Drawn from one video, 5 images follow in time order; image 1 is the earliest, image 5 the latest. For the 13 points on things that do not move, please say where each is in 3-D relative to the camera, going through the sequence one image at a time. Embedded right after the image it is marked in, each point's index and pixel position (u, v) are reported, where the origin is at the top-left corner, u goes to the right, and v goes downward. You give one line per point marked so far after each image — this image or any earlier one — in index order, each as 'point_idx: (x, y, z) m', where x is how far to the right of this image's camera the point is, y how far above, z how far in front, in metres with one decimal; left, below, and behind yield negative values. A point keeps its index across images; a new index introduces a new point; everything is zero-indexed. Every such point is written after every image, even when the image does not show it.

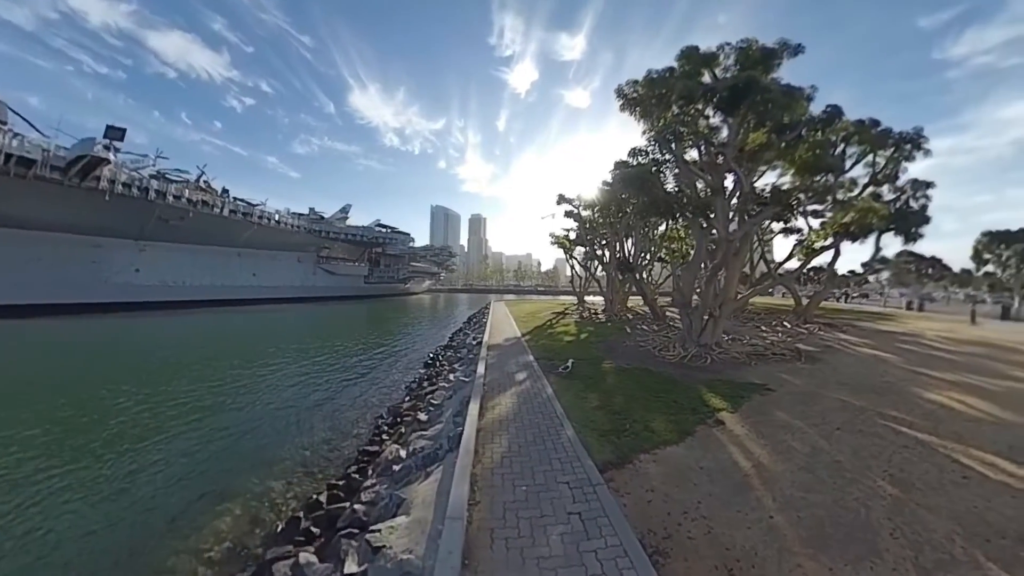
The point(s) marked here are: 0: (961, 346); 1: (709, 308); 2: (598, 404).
0: (+12.7, -1.7, +14.2) m
1: (+4.8, -0.5, +12.6) m
2: (+1.3, -2.0, +8.3) m
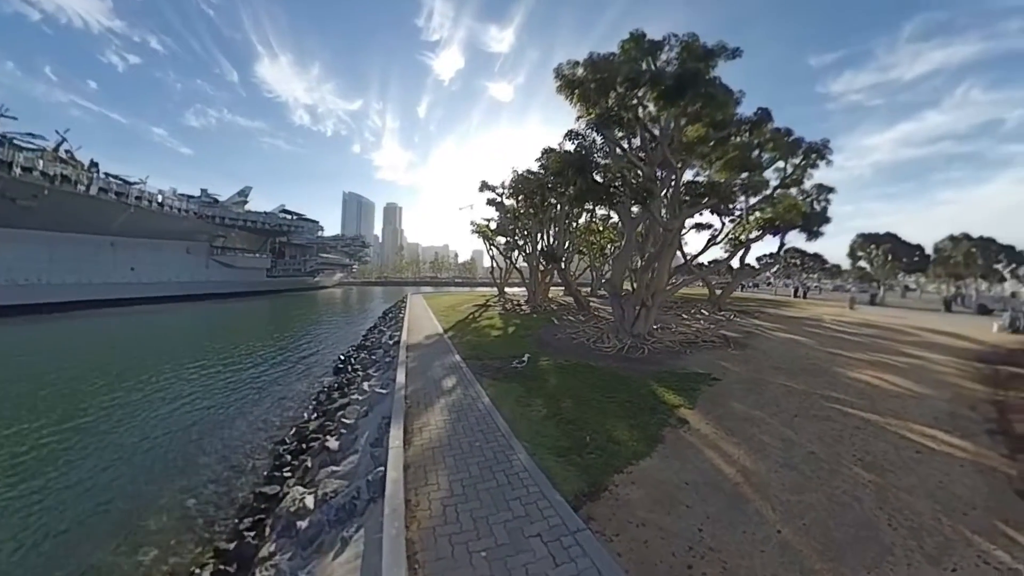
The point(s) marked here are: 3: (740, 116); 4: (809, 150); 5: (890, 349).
0: (+10.7, -1.3, +15.6) m
1: (+3.2, -0.3, +12.6) m
2: (+0.5, -1.8, +7.7) m
3: (+5.5, +3.9, +12.0) m
4: (+8.8, +3.9, +15.0) m
5: (+9.4, -1.6, +12.6) m
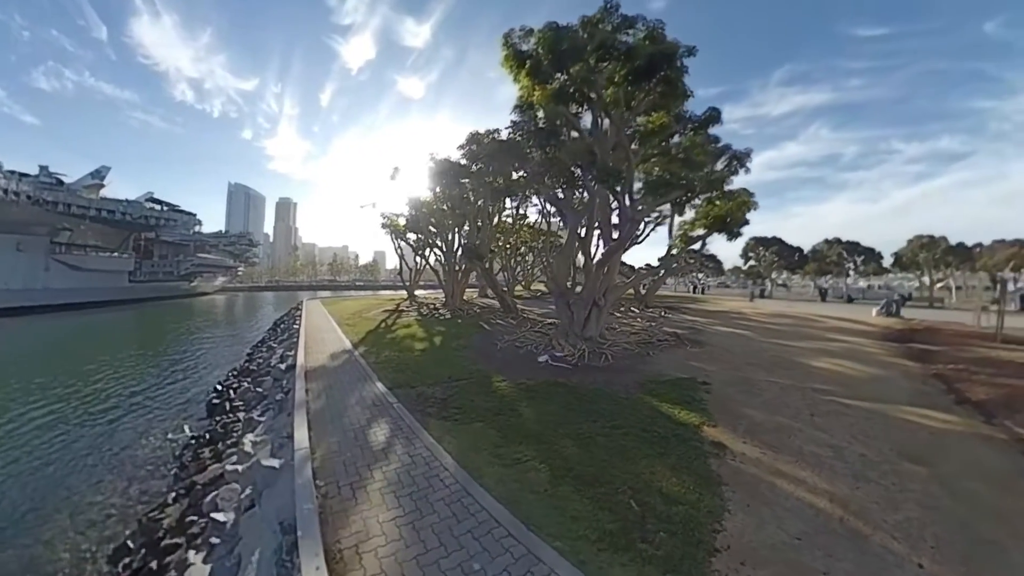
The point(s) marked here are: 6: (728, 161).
0: (+8.5, -1.0, +16.4) m
1: (+1.9, -0.1, +11.9) m
2: (+0.3, -1.6, +6.5) m
3: (+4.1, +4.1, +11.8) m
4: (+6.8, +4.1, +15.5) m
5: (+8.0, -1.3, +13.2) m
6: (+6.6, +3.9, +15.5) m
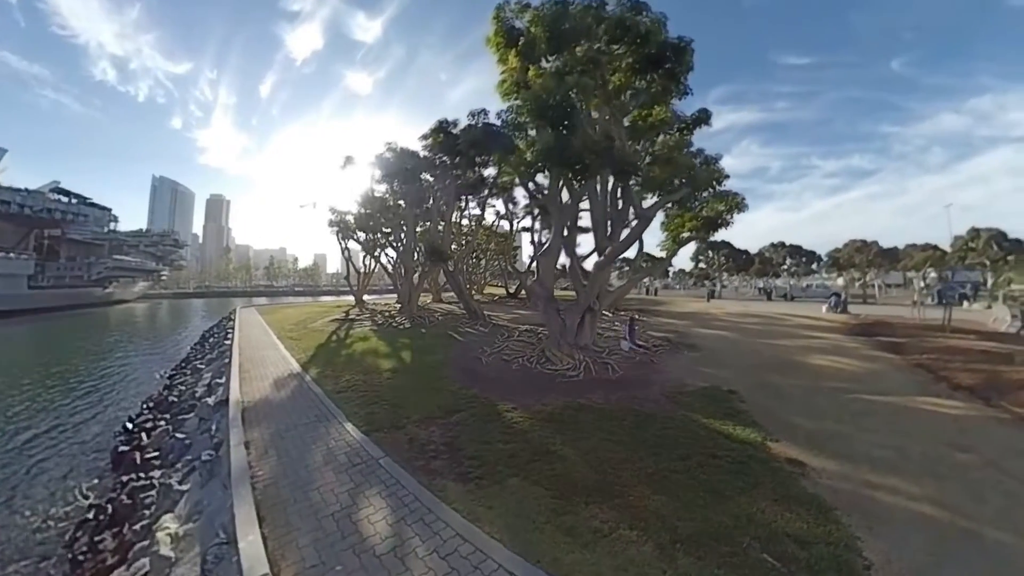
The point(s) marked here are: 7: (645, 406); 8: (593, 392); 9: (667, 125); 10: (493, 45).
0: (+7.6, -1.0, +16.5) m
1: (+1.6, -0.1, +11.2) m
2: (+0.7, -1.6, +5.6) m
3: (+3.8, +4.1, +11.4) m
4: (+5.9, +4.1, +15.4) m
5: (+7.4, -1.3, +13.3) m
6: (+5.8, +3.9, +15.4) m
7: (+1.6, -1.4, +6.5) m
8: (+1.0, -1.5, +7.0) m
9: (+3.1, +3.6, +10.7) m
10: (-0.3, +4.6, +9.7) m
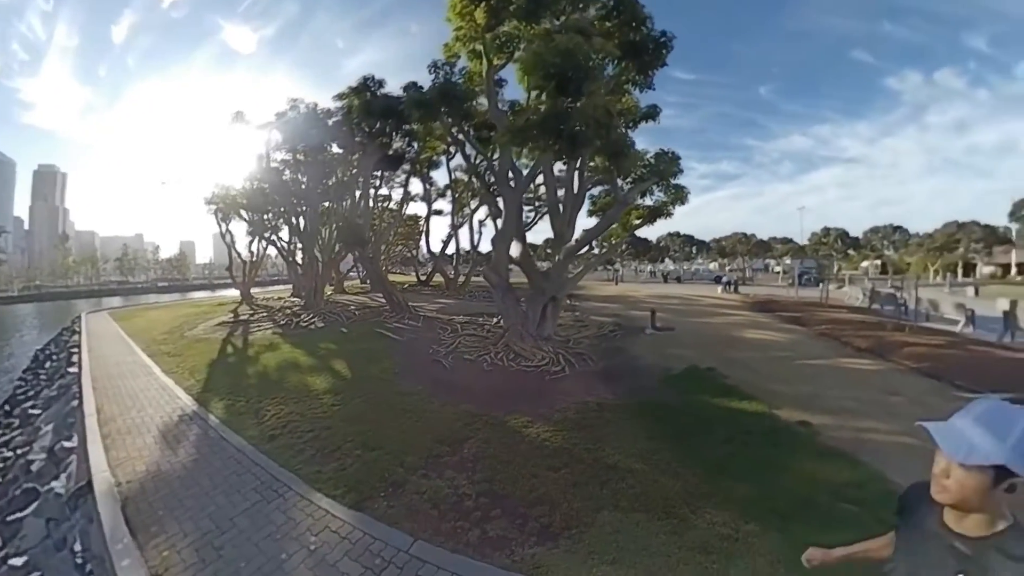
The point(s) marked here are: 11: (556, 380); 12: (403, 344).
0: (+5.2, -0.4, +16.8) m
1: (+0.5, +0.2, +10.3) m
2: (+0.9, -1.4, +4.7) m
3: (+2.4, +4.5, +10.9) m
4: (+3.6, +4.7, +15.3) m
5: (+5.8, -0.7, +13.7) m
6: (+3.5, +4.5, +15.2) m
7: (+1.6, -1.2, +5.8) m
8: (+1.0, -1.3, +6.1) m
9: (+2.0, +4.0, +10.0) m
10: (-1.1, +4.8, +8.3) m
11: (+0.5, -1.2, +8.2) m
12: (-3.0, -1.1, +12.3) m
